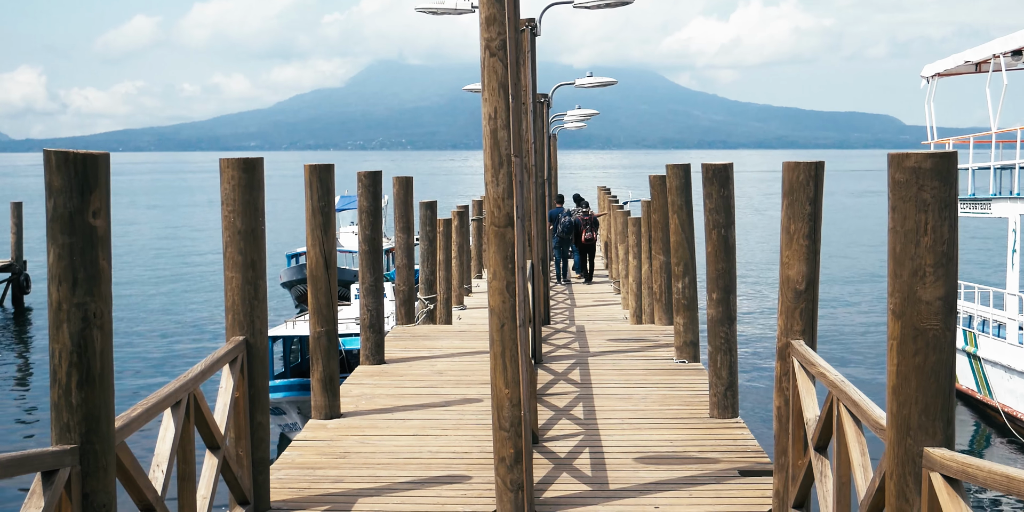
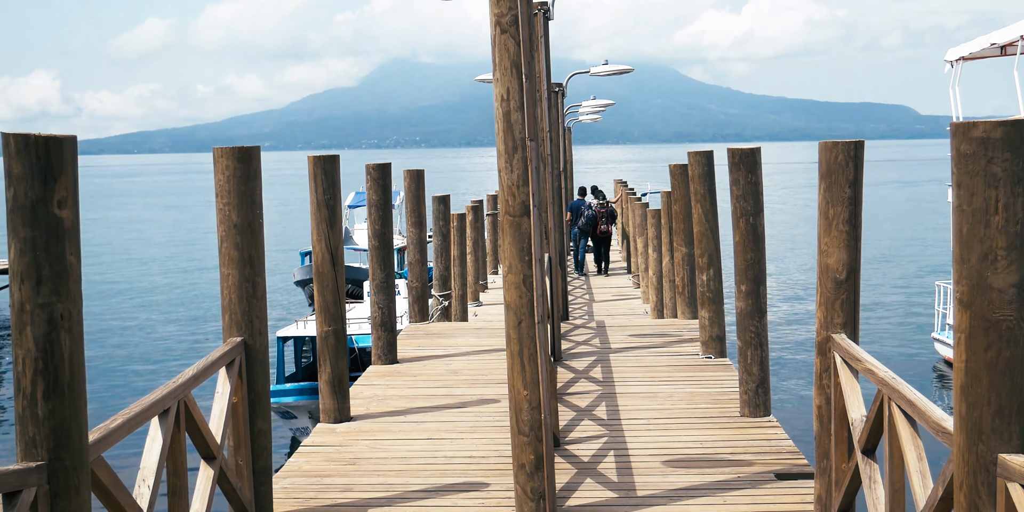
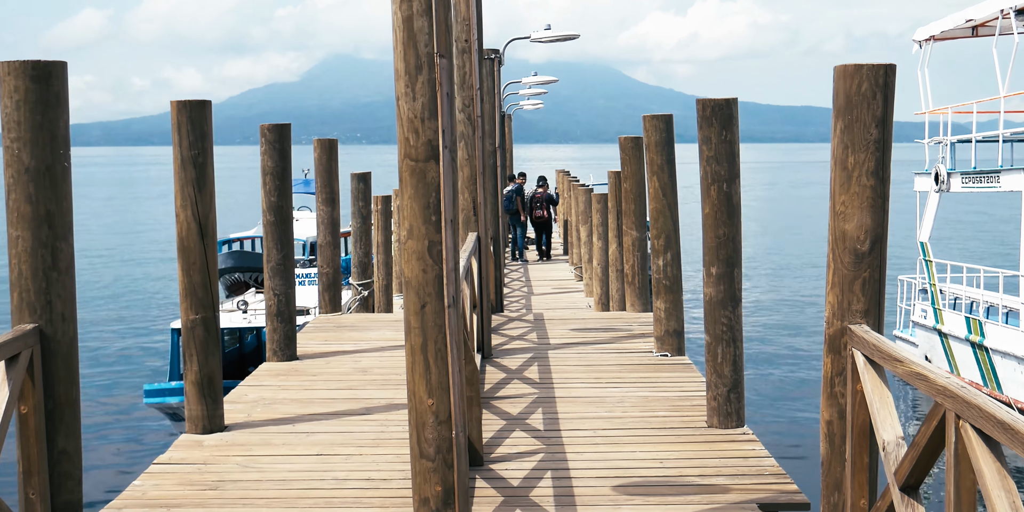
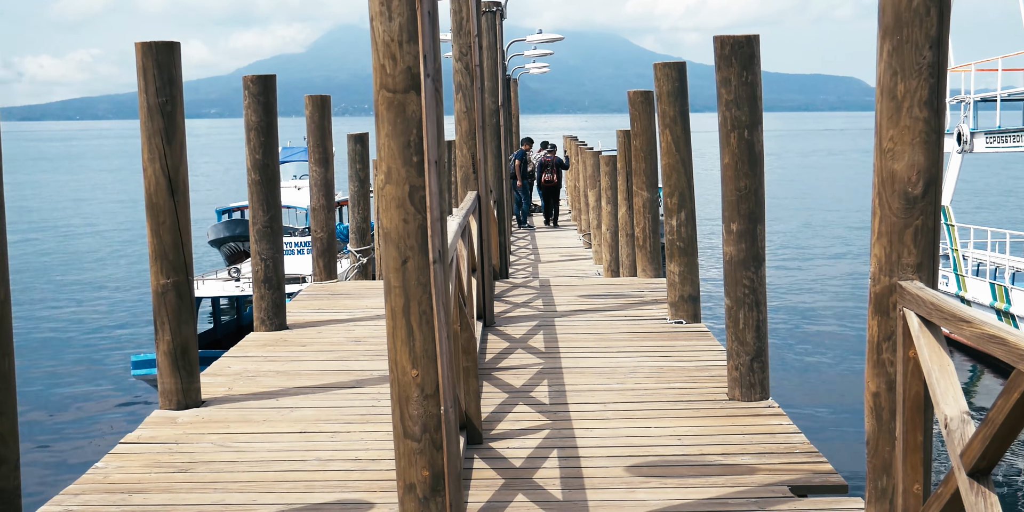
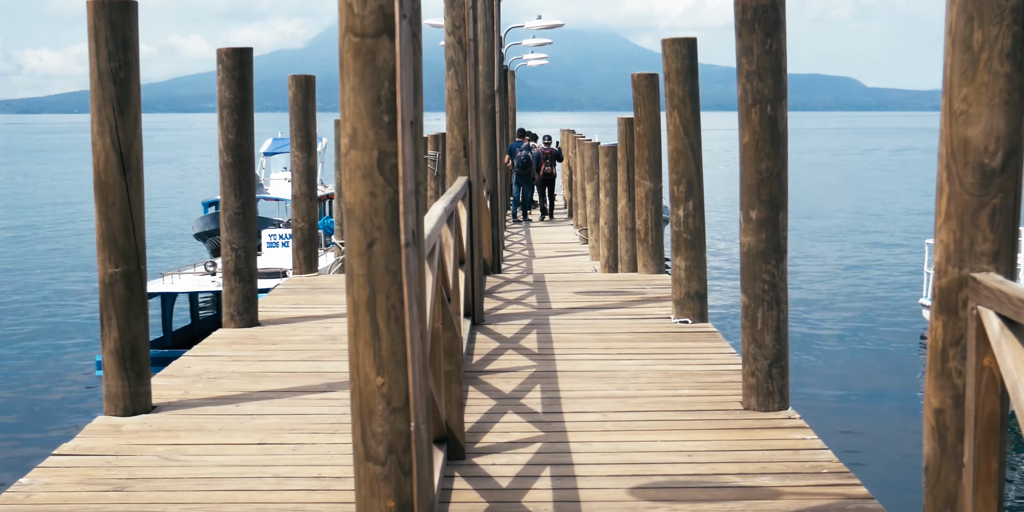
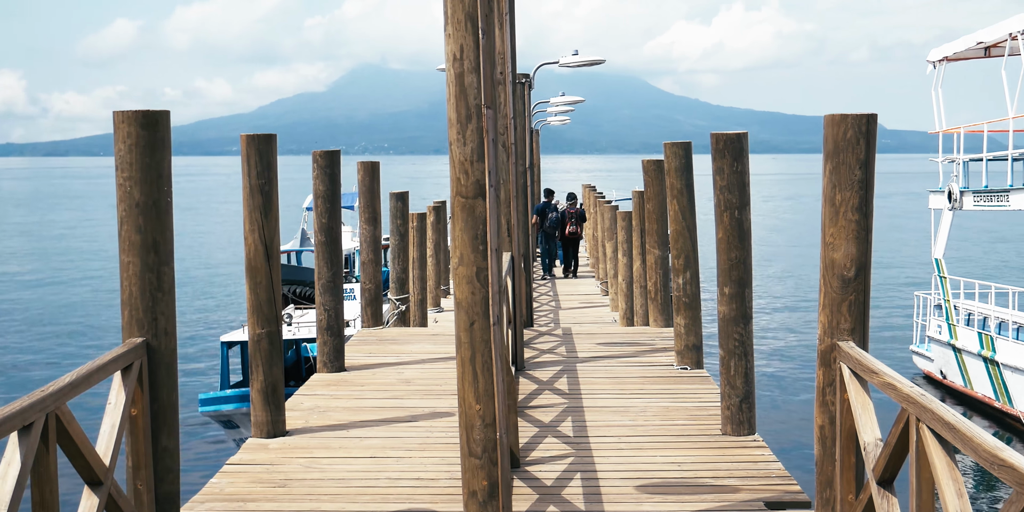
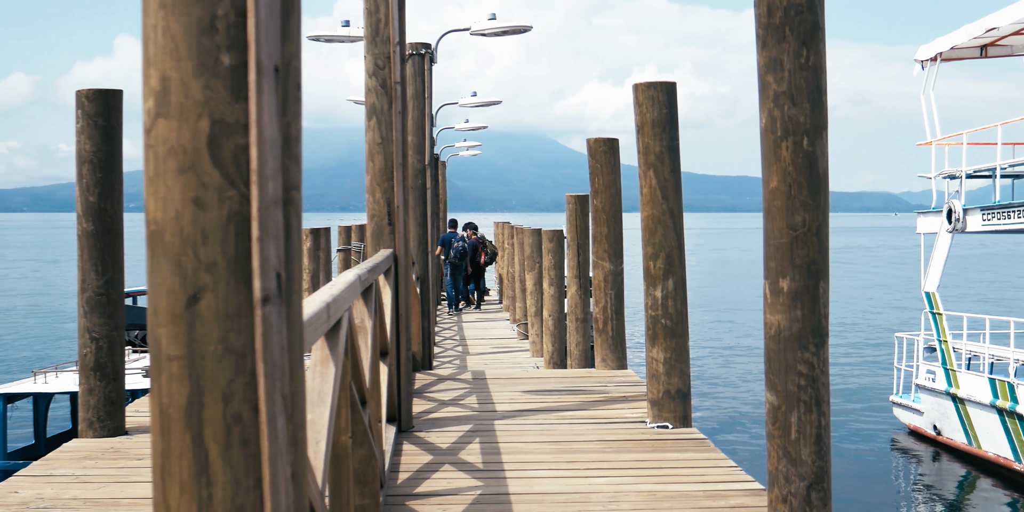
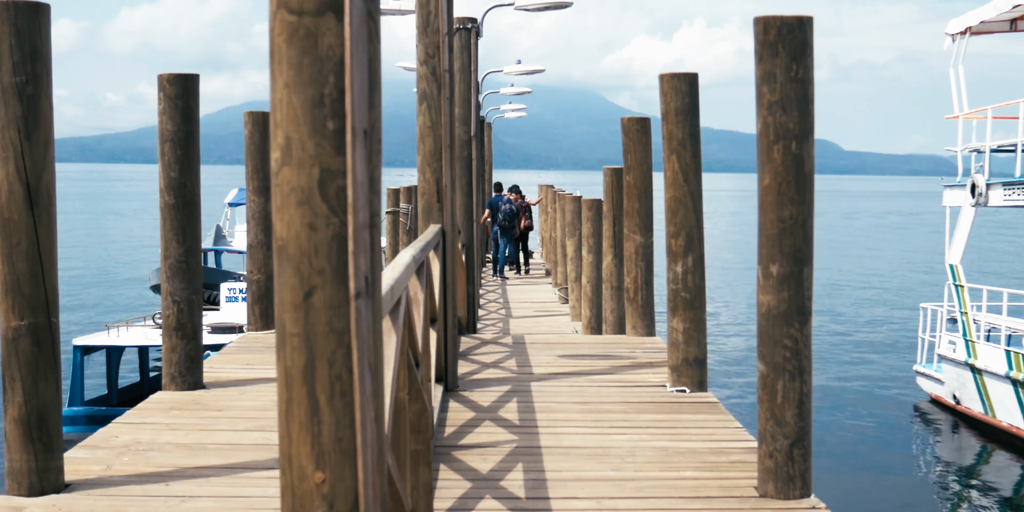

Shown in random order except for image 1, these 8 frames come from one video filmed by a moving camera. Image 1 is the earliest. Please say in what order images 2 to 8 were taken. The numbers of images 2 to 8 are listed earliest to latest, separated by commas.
2, 6, 3, 4, 5, 8, 7
